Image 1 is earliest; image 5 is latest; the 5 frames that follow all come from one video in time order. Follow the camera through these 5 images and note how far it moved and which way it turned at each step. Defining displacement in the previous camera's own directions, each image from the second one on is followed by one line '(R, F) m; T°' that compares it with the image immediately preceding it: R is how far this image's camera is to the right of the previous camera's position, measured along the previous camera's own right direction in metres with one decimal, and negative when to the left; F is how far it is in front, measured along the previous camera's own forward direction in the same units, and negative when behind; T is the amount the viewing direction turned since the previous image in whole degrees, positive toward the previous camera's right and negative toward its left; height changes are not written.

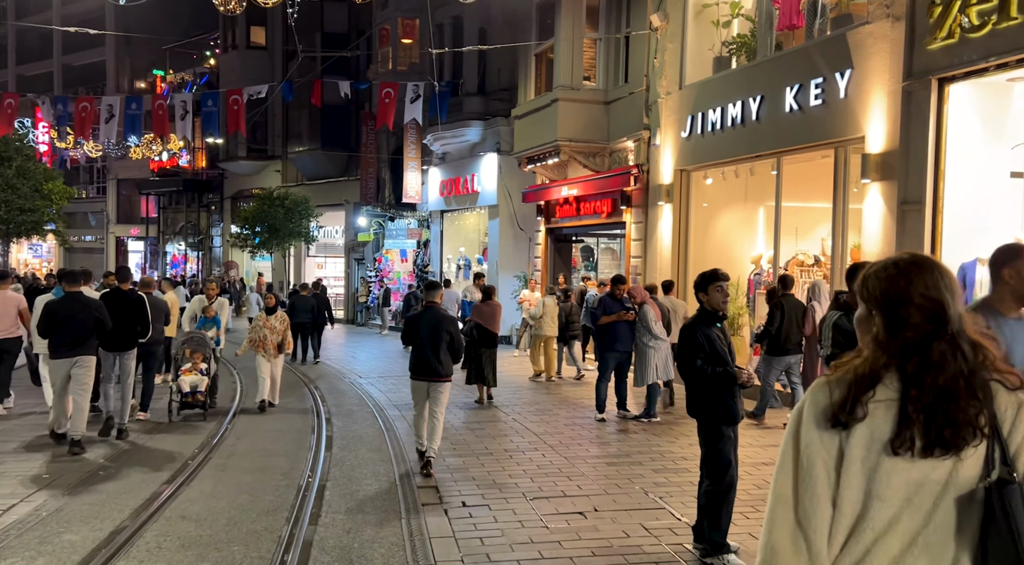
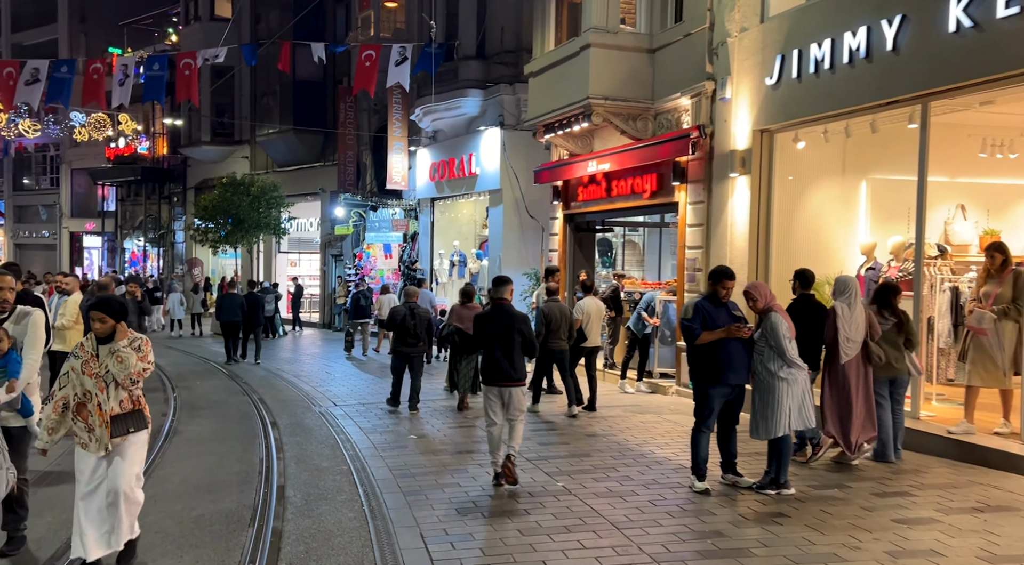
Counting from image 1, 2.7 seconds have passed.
(-0.5, +3.8) m; +1°
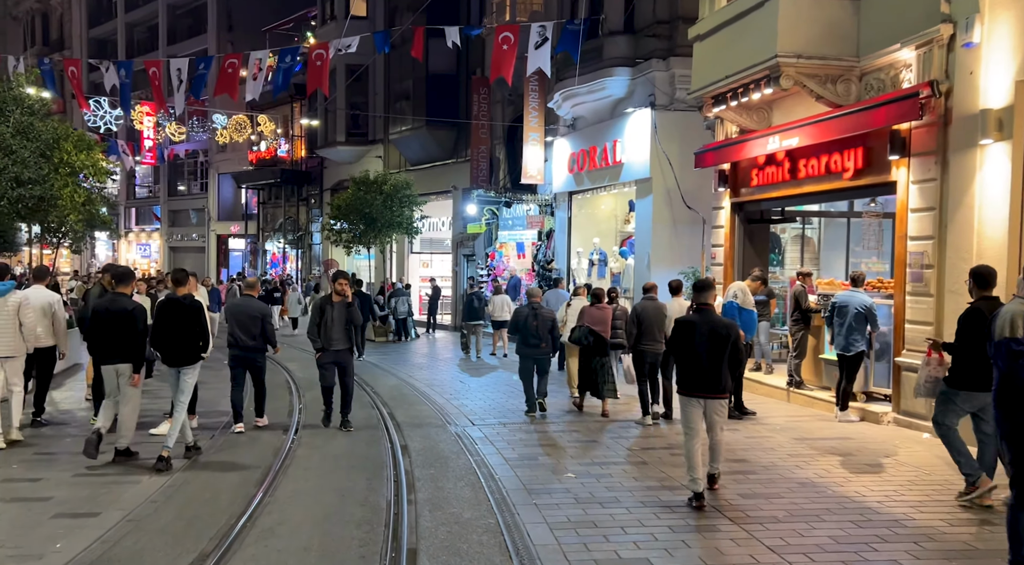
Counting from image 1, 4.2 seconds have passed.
(-0.5, +2.2) m; -7°
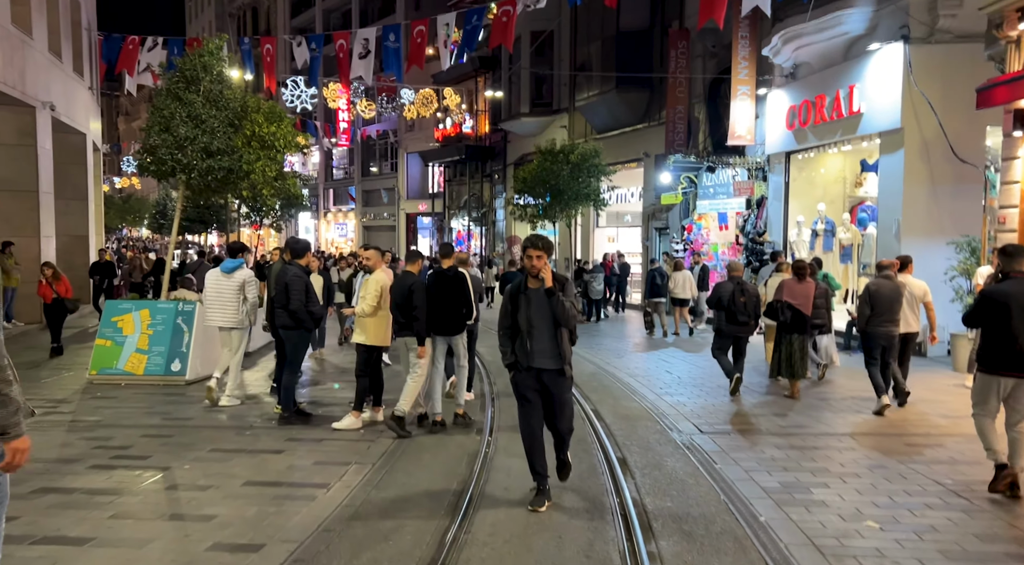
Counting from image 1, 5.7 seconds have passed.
(-0.6, +2.5) m; -10°
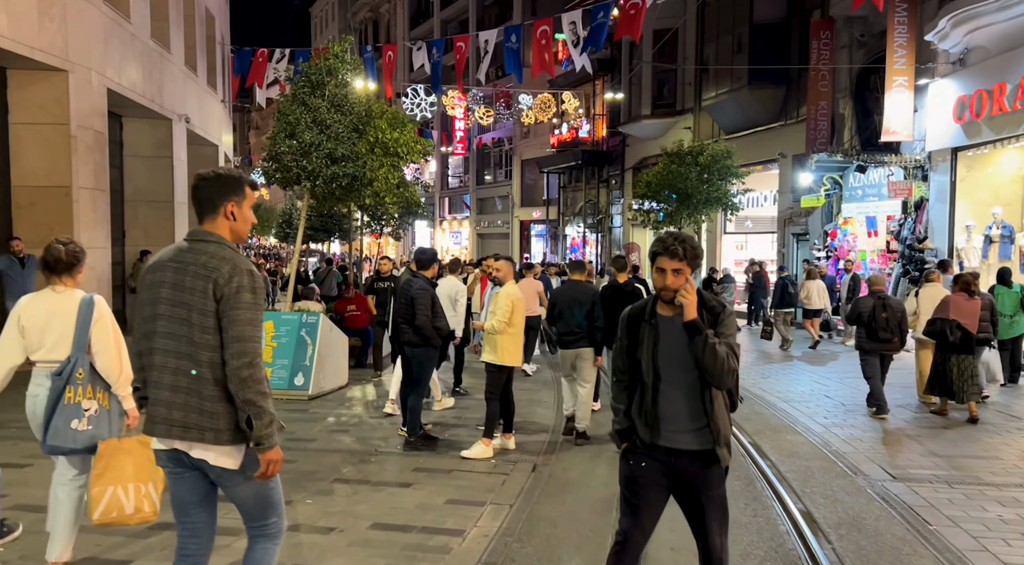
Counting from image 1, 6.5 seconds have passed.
(-0.4, +1.4) m; -6°
